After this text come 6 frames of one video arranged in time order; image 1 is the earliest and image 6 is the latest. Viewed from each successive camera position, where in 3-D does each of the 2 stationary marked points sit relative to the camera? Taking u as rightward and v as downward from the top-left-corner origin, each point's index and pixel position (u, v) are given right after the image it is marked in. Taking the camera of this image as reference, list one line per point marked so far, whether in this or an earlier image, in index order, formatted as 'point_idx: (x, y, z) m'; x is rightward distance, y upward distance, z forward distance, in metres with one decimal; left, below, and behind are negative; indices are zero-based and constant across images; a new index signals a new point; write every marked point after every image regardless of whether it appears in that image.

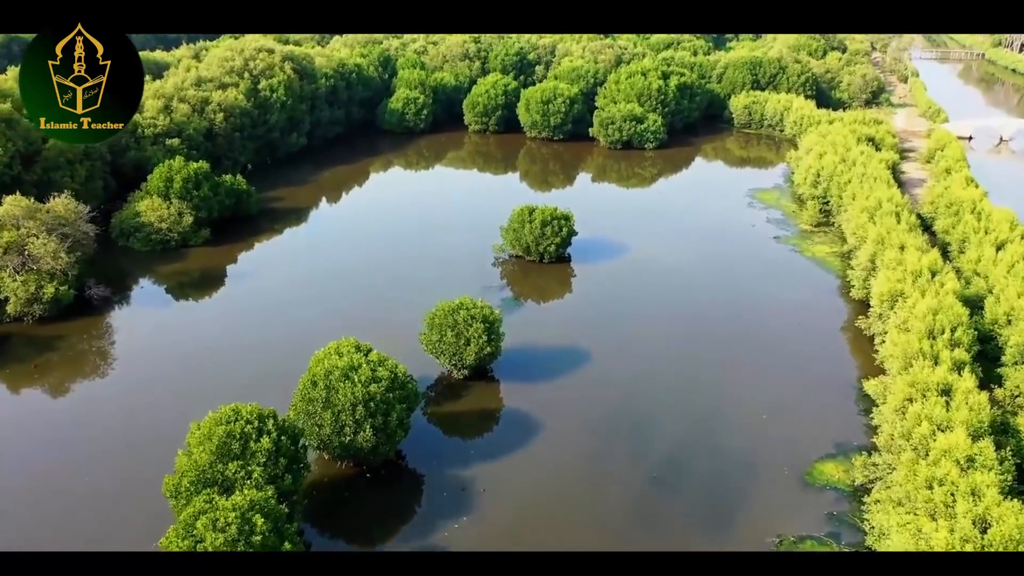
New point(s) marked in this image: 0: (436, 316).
0: (-1.8, -0.7, +18.8) m
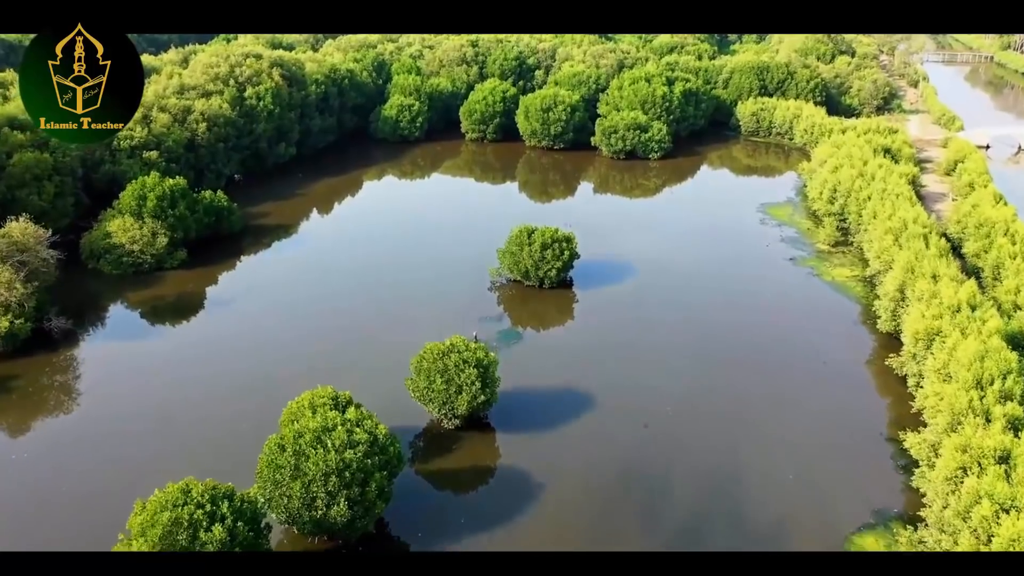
0: (-1.9, -1.5, +16.9) m
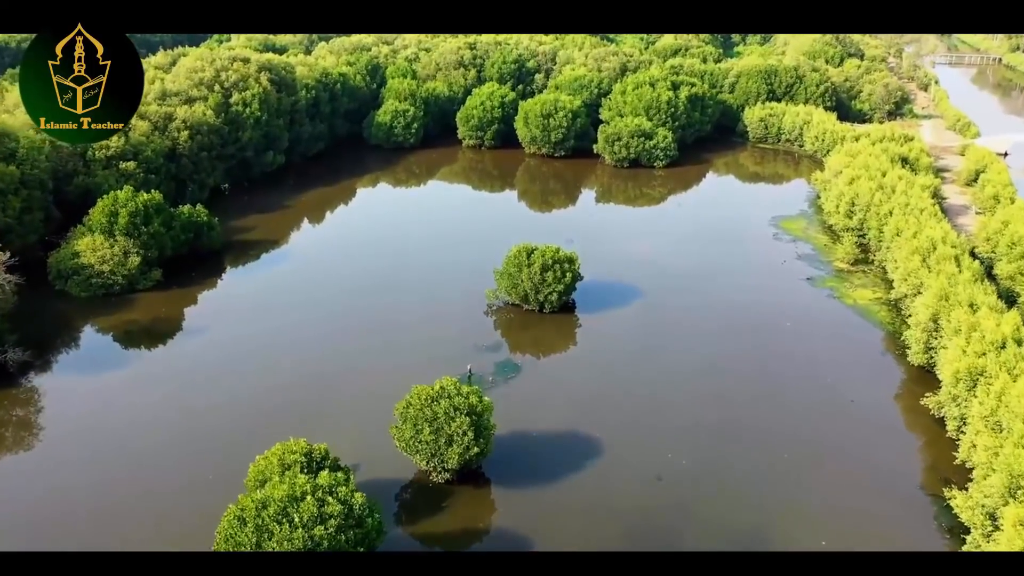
0: (-2.0, -2.3, +15.1) m
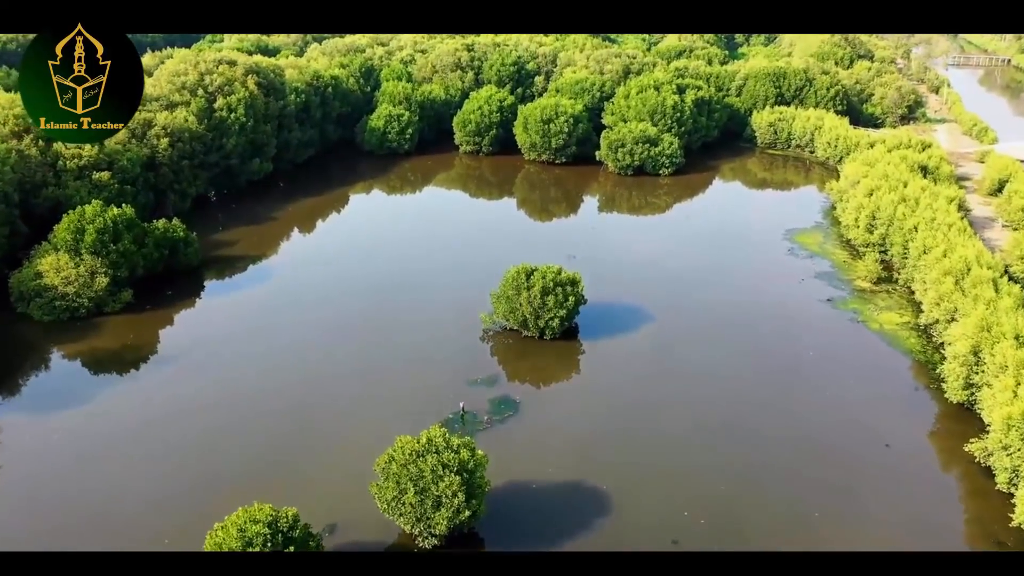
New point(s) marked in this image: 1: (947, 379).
0: (-2.0, -2.9, +13.3) m
1: (+10.4, -2.2, +18.6) m
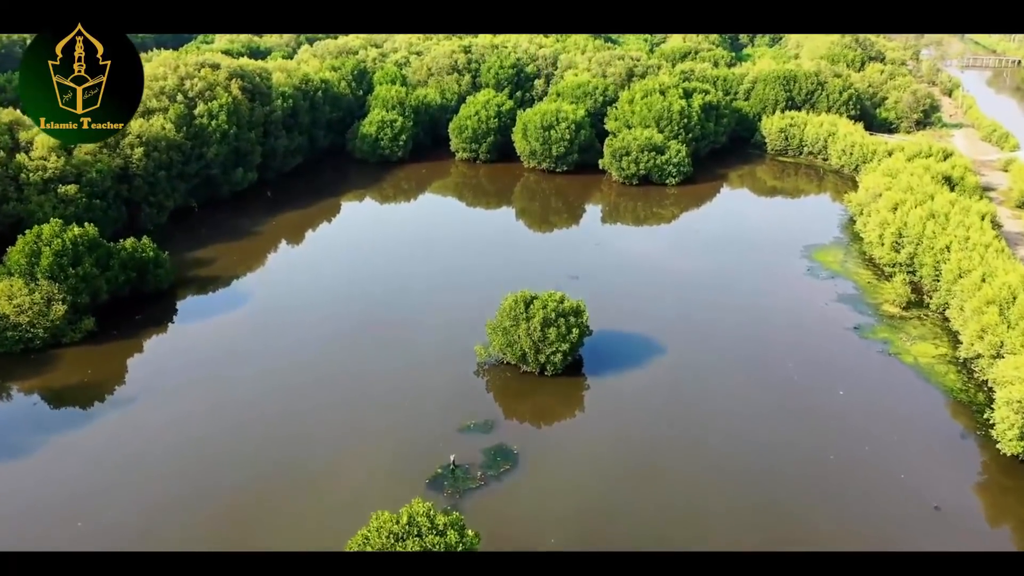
0: (-2.1, -3.7, +11.2) m
1: (+10.3, -2.9, +16.6) m
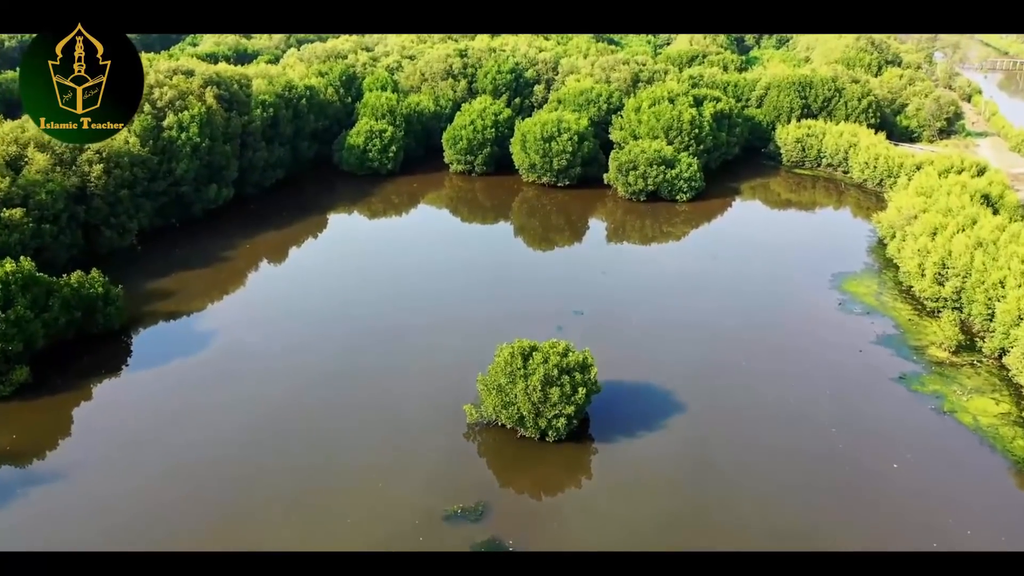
0: (-2.2, -4.8, +8.4) m
1: (+10.2, -4.0, +13.8) m
